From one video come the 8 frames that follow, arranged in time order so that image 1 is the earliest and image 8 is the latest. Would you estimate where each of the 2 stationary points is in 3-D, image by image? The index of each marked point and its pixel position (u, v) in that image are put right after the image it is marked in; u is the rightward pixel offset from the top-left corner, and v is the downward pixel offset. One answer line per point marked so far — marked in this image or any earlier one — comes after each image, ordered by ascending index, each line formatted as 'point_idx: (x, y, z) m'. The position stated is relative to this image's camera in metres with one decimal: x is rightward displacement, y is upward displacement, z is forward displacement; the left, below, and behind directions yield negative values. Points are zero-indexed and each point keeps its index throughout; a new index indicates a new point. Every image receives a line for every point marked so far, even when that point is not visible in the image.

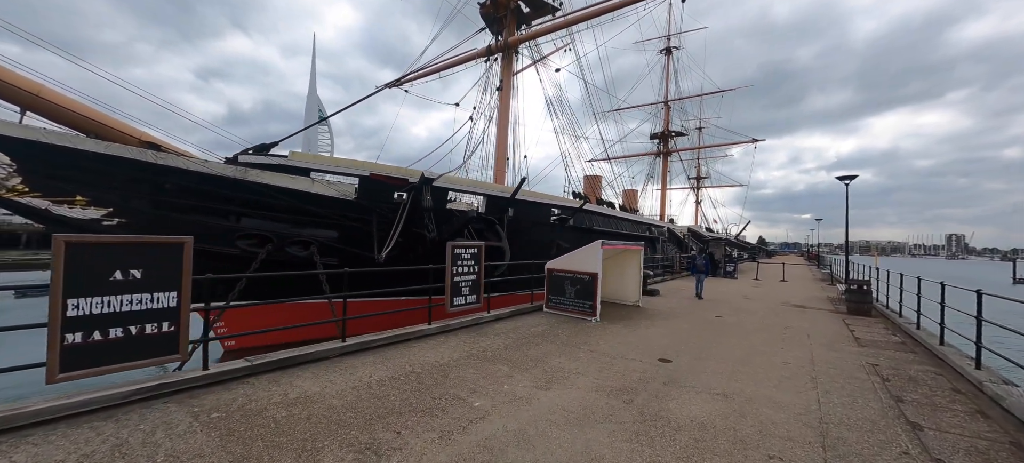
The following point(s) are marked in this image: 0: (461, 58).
0: (-2.2, +9.3, +20.1) m
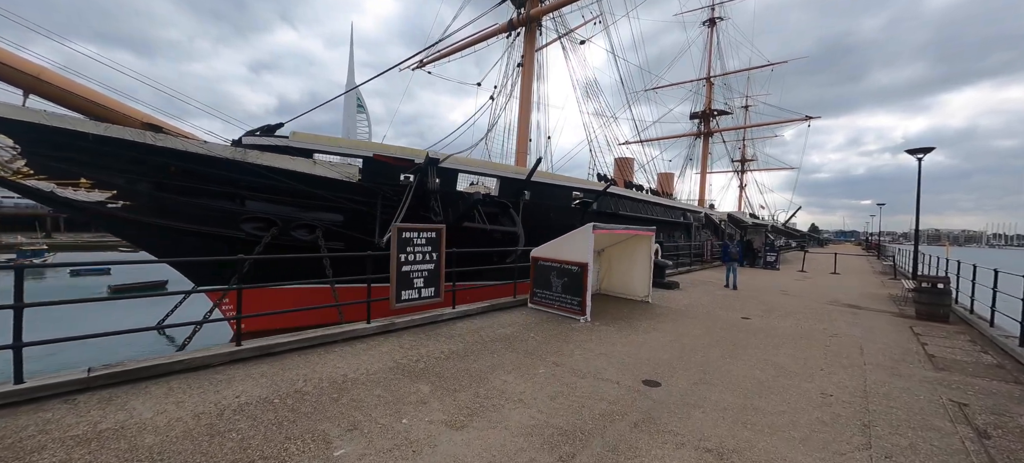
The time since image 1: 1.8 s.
0: (-1.2, +10.2, +19.0) m
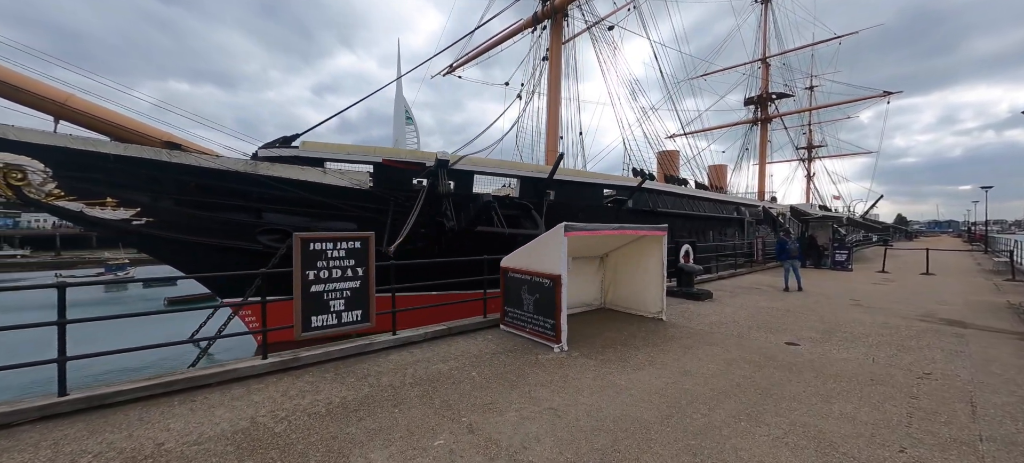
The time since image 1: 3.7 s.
0: (-0.1, +10.0, +18.2) m
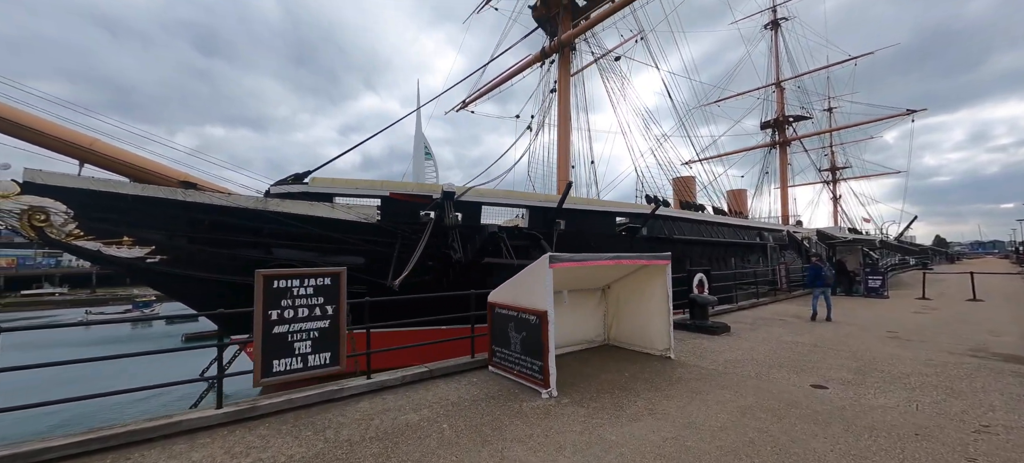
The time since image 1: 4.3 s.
0: (+0.2, +8.4, +18.7) m
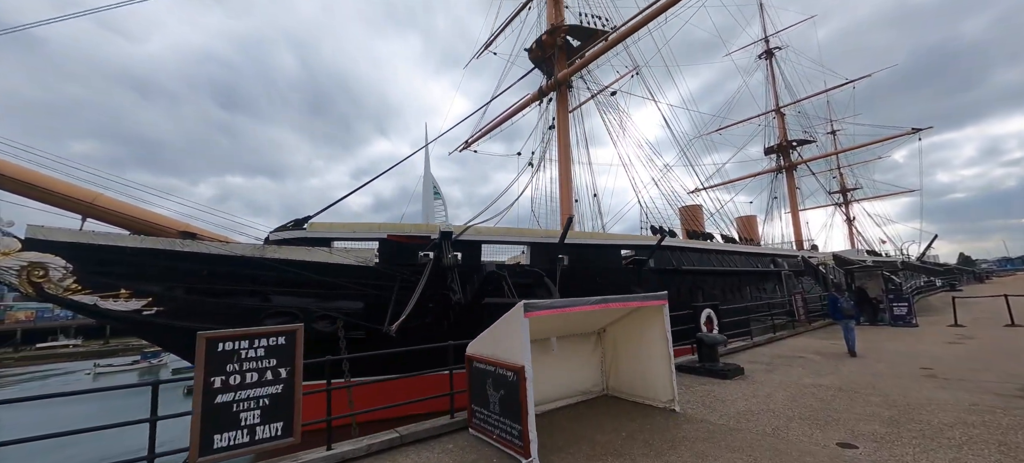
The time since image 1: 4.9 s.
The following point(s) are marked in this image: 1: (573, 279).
0: (+0.1, +6.6, +19.2) m
1: (+2.0, -1.6, +12.1) m
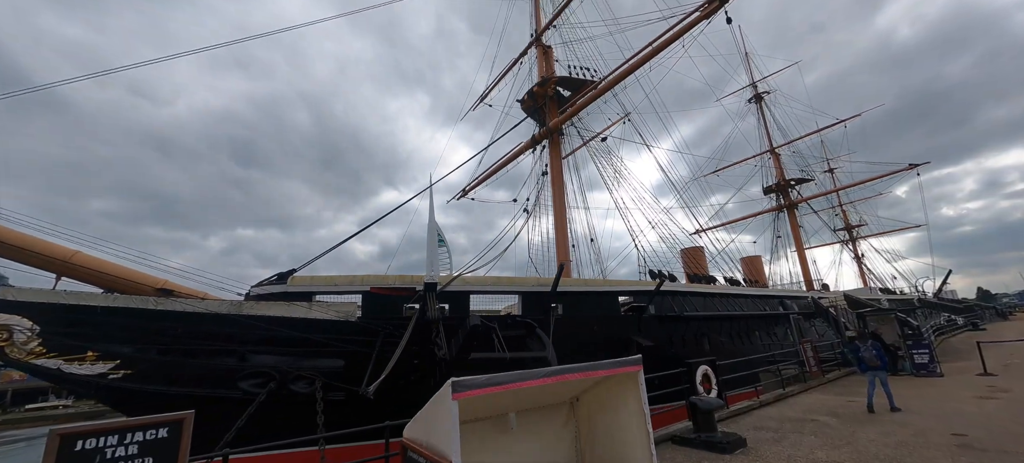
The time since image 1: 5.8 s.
0: (-0.3, +4.1, +19.5) m
1: (+1.7, -3.1, +11.5) m
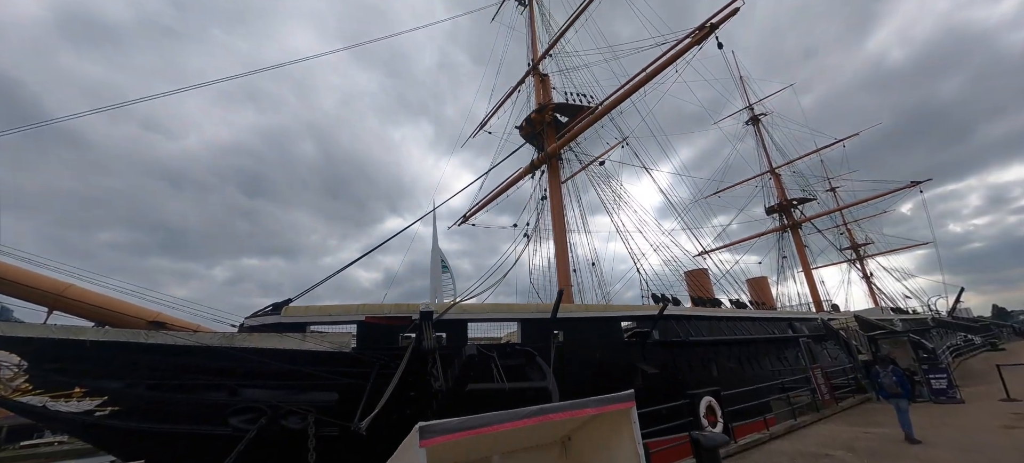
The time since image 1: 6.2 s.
0: (-0.3, +2.8, +19.6) m
1: (+1.7, -3.8, +11.1) m
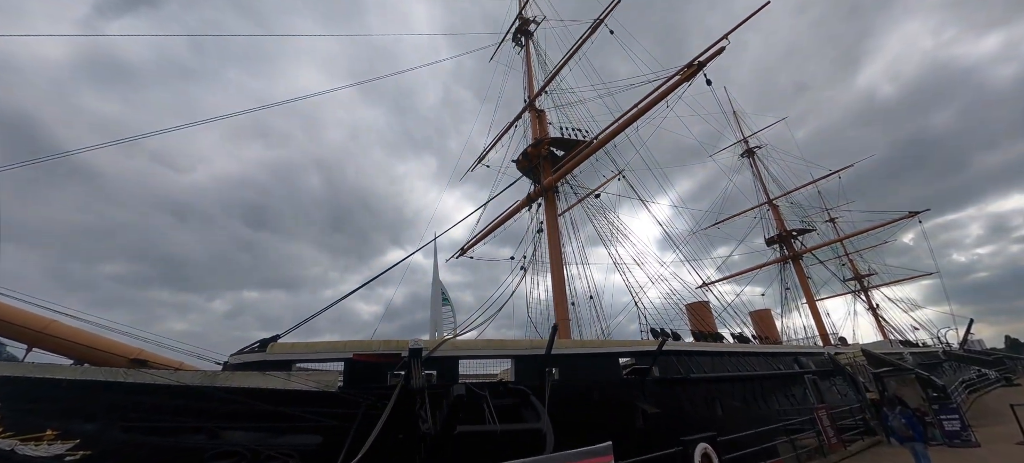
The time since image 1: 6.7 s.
0: (-0.5, +1.0, +19.7) m
1: (+1.5, -4.8, +10.7) m
